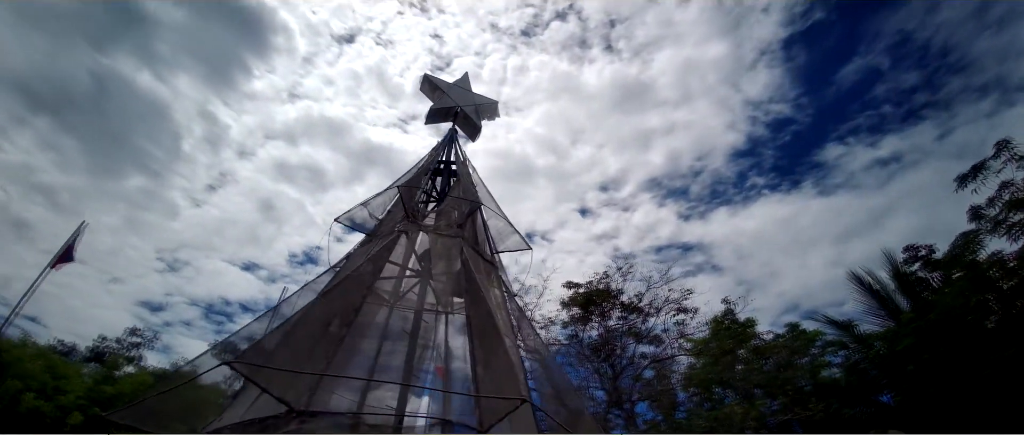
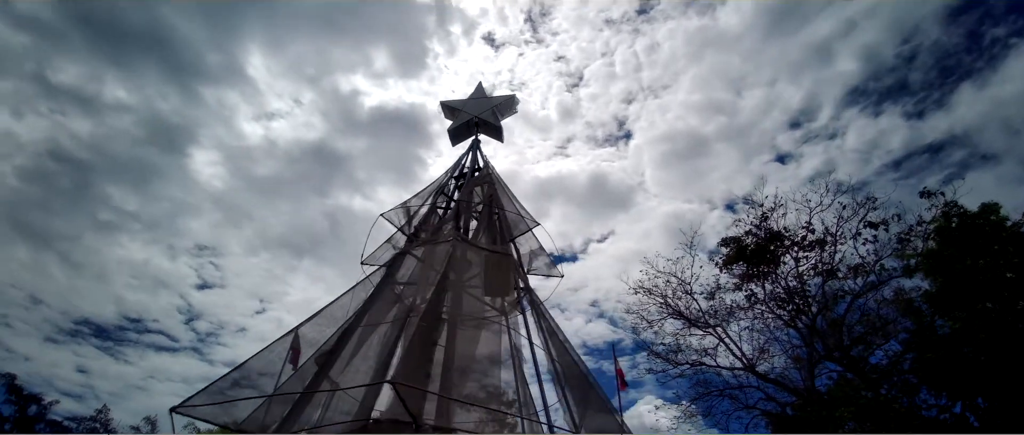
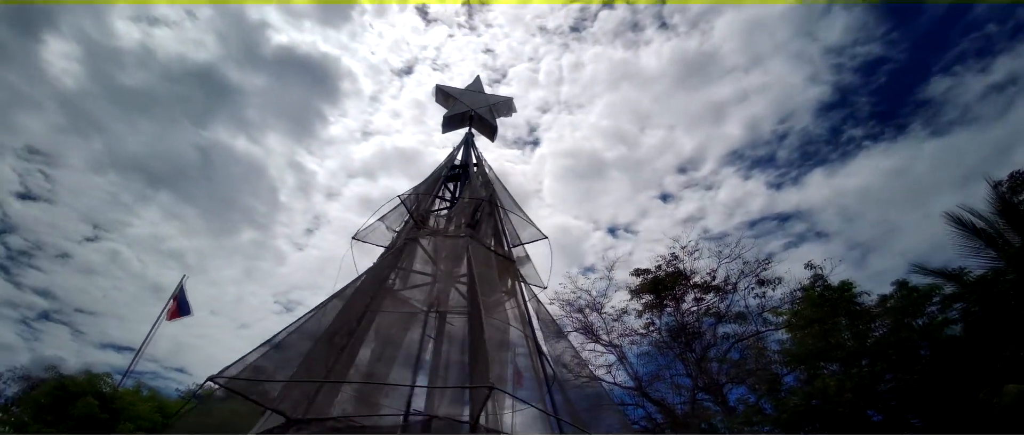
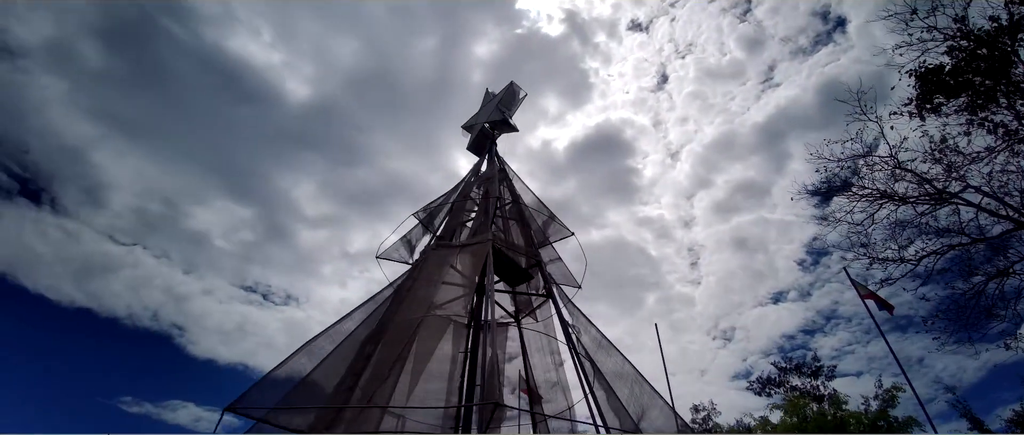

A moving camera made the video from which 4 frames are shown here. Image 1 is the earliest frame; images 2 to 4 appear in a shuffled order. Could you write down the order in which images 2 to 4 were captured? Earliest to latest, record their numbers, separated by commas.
3, 2, 4
